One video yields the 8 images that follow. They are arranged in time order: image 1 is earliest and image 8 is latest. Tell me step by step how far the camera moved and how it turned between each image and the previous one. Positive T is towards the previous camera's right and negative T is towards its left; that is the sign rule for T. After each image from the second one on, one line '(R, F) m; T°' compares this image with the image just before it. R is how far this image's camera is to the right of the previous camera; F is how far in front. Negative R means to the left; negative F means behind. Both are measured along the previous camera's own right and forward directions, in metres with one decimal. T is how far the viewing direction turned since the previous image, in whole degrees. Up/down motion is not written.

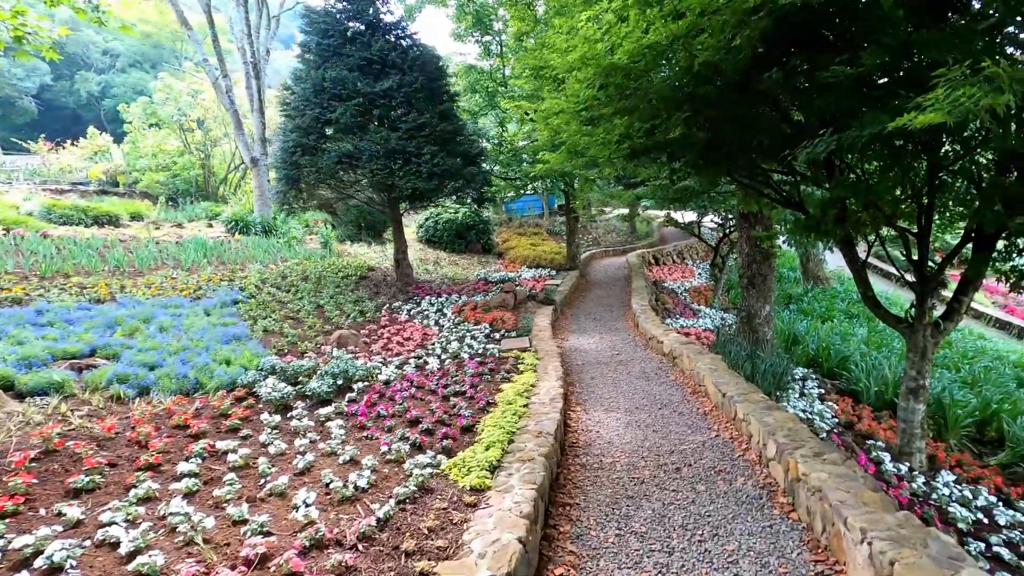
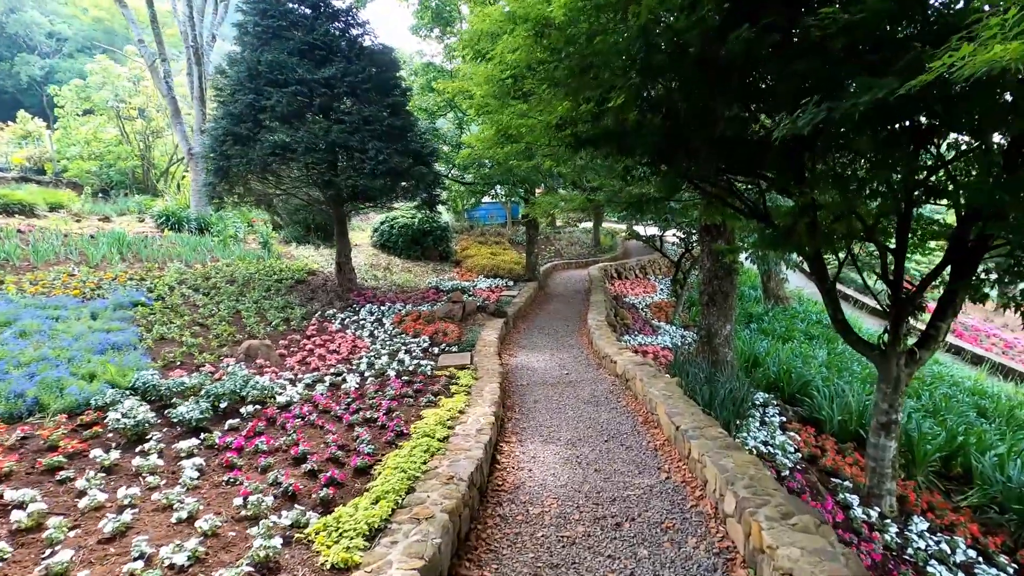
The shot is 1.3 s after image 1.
(+0.2, +0.5) m; +3°
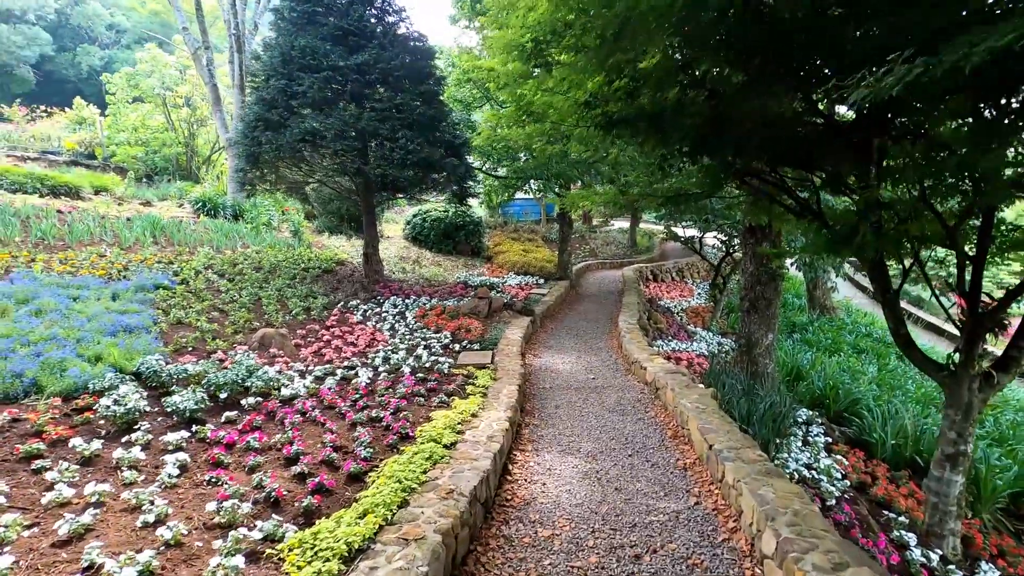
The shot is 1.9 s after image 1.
(+0.1, +0.3) m; -4°
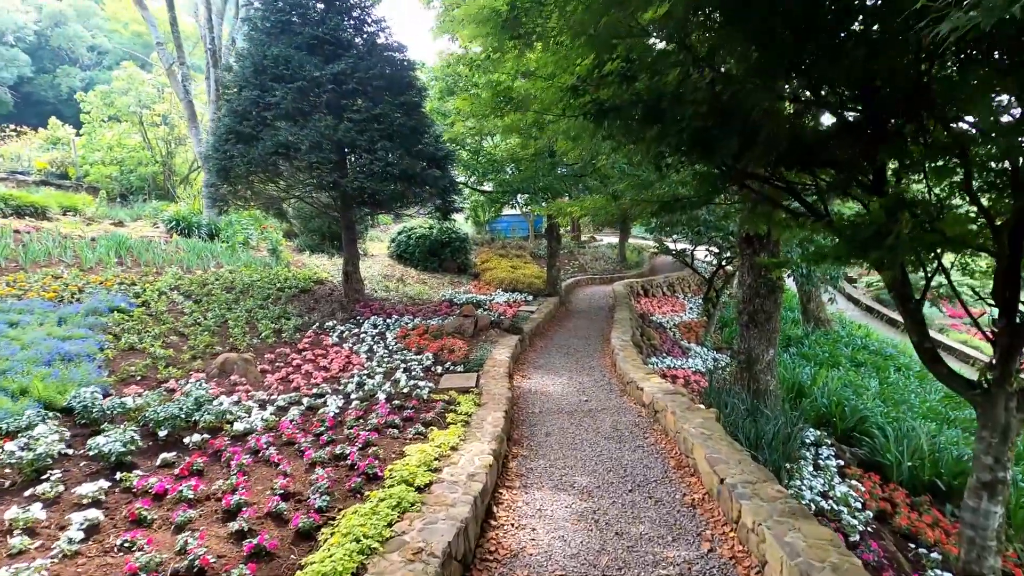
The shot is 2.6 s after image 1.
(0.0, +0.3) m; +1°
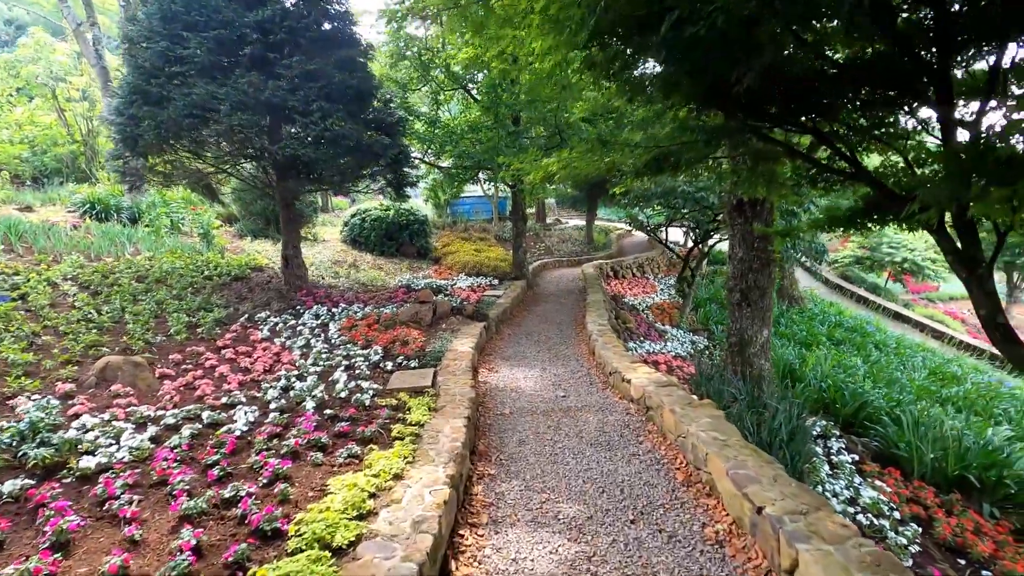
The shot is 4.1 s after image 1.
(0.0, +0.7) m; +4°
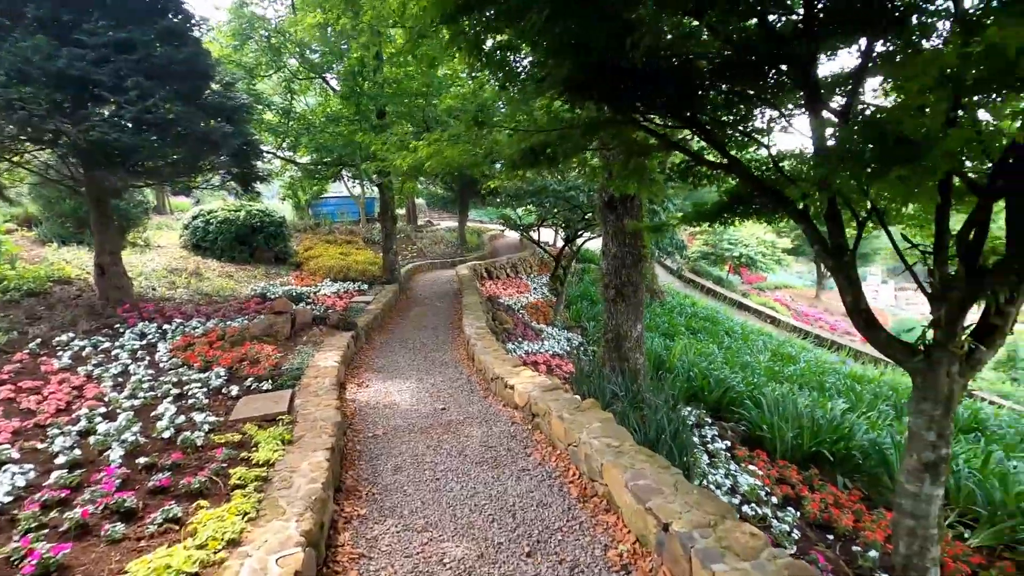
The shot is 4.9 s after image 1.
(0.0, +0.3) m; +13°
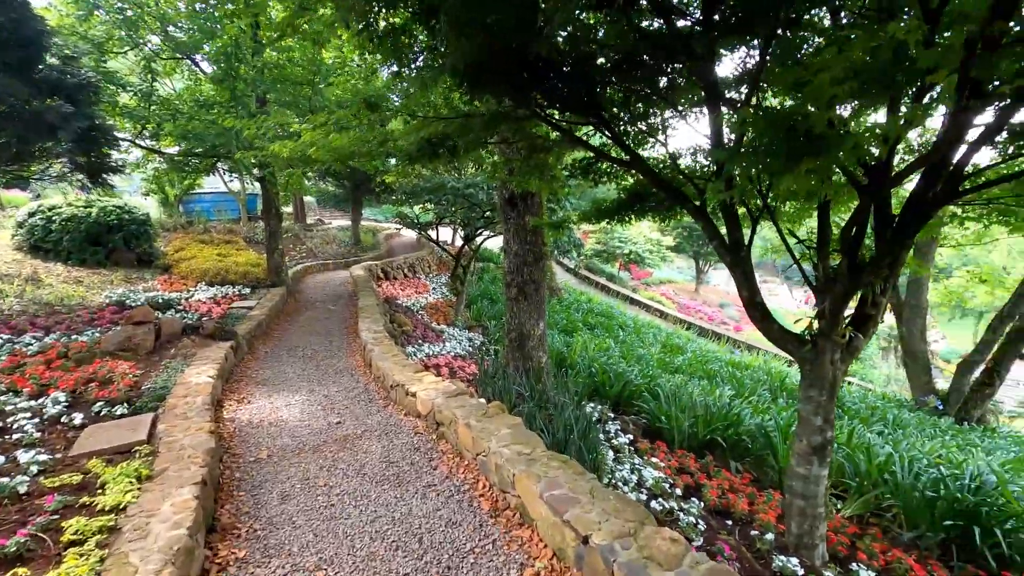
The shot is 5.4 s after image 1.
(0.0, +0.2) m; +11°
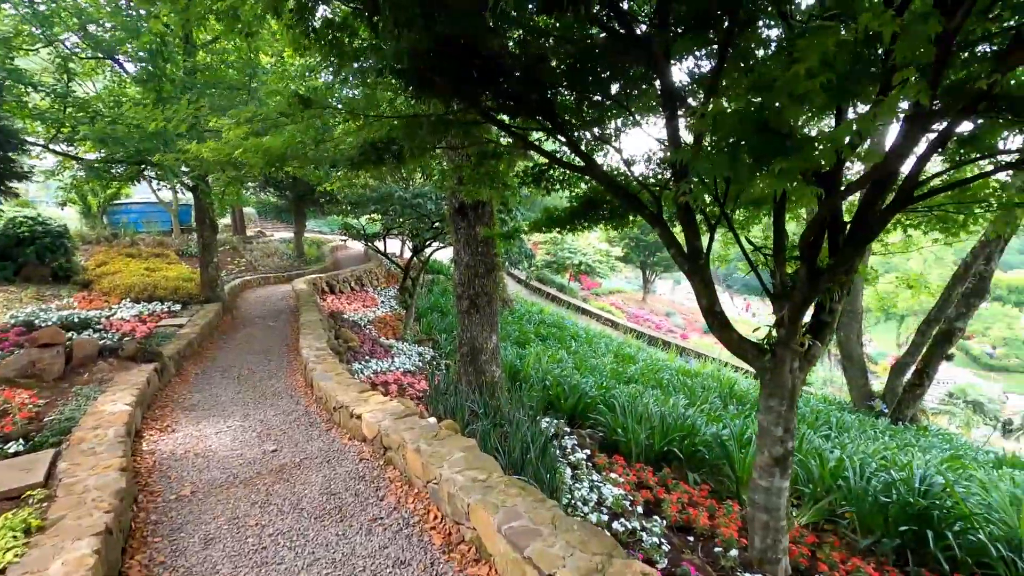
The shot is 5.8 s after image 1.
(0.0, +0.2) m; +5°
